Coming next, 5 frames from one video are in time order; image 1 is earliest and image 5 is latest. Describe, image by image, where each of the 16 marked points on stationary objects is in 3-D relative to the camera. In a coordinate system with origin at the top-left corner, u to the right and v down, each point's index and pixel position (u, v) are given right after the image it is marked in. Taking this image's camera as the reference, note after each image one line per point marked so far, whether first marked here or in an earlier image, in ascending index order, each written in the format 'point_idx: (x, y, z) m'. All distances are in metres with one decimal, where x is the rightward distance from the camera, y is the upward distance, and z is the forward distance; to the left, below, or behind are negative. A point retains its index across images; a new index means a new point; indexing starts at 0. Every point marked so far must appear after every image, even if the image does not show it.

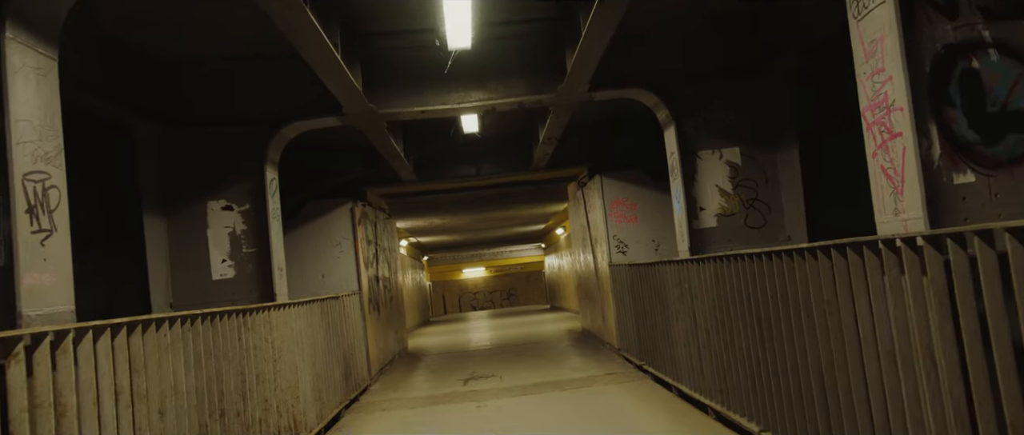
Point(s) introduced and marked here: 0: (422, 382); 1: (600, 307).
0: (-1.4, -2.5, +10.3) m
1: (+1.5, -1.5, +11.6) m
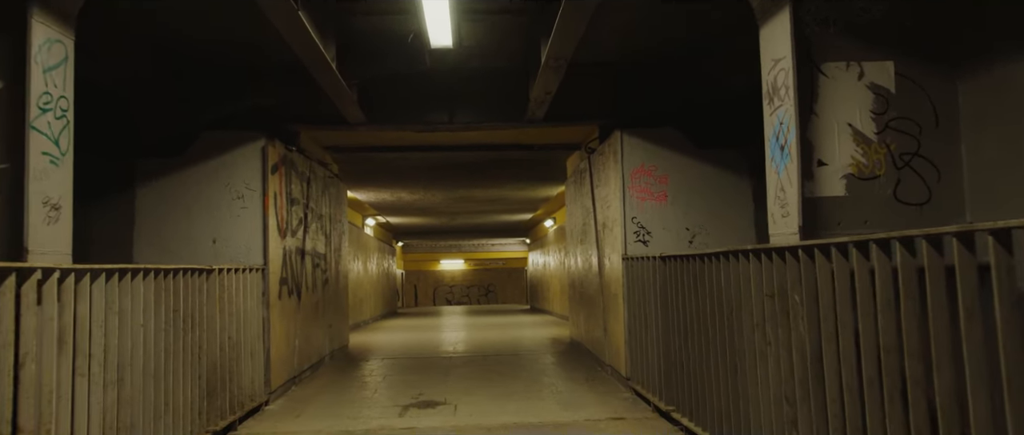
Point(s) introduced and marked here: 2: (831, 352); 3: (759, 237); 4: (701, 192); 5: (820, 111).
0: (-1.8, -2.0, +7.2) m
1: (+1.1, -1.3, +8.6) m
2: (+1.5, -0.6, +3.1) m
3: (+2.7, -0.2, +7.5) m
4: (+2.1, +0.3, +7.5) m
5: (+1.8, +0.6, +3.9) m
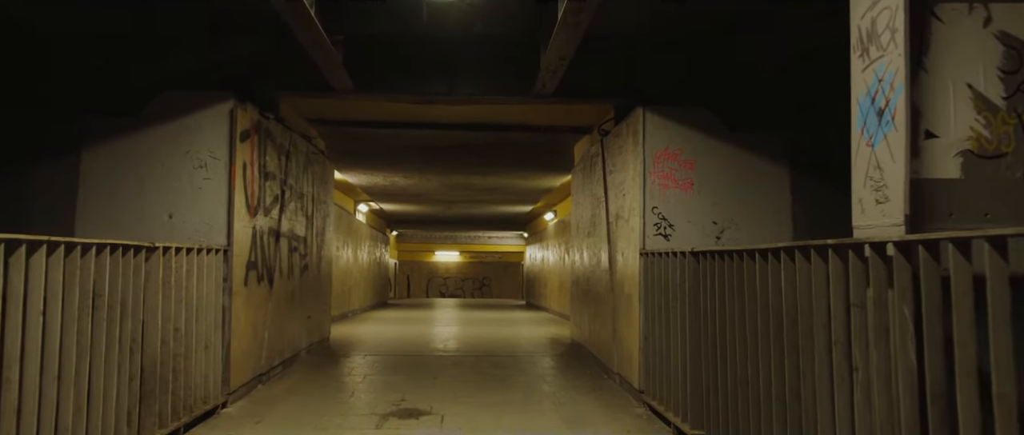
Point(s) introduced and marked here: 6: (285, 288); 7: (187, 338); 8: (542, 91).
0: (-1.9, -1.8, +6.3) m
1: (+1.1, -1.1, +7.7) m
2: (+1.5, -0.6, +2.2) m
3: (+2.8, -0.2, +6.6) m
4: (+2.1, +0.4, +6.5) m
5: (+1.9, +0.7, +2.9) m
6: (-2.7, -0.8, +8.0) m
7: (-2.5, -0.9, +5.2) m
8: (+0.3, +1.4, +7.3) m
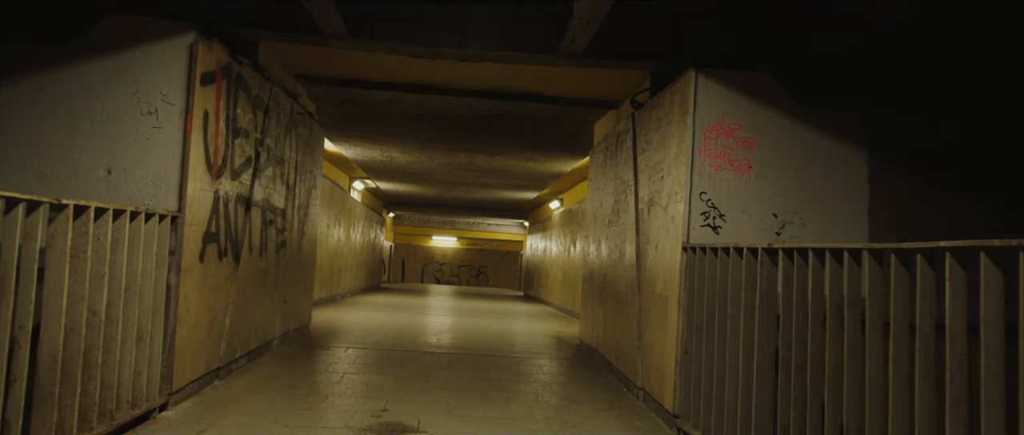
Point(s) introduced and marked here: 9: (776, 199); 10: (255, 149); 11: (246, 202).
0: (-1.8, -1.5, +5.2) m
1: (+1.2, -1.0, +6.6) m
2: (+1.6, -0.6, +1.1) m
3: (+2.9, -0.1, +5.4) m
4: (+2.3, +0.4, +5.4) m
5: (+2.0, +0.7, +1.8) m
6: (-2.6, -0.5, +6.8) m
7: (-2.4, -0.7, +4.1) m
8: (+0.5, +1.5, +6.1) m
9: (+2.1, +0.1, +5.3) m
10: (-2.5, +0.7, +6.6) m
11: (-2.5, +0.1, +6.3) m
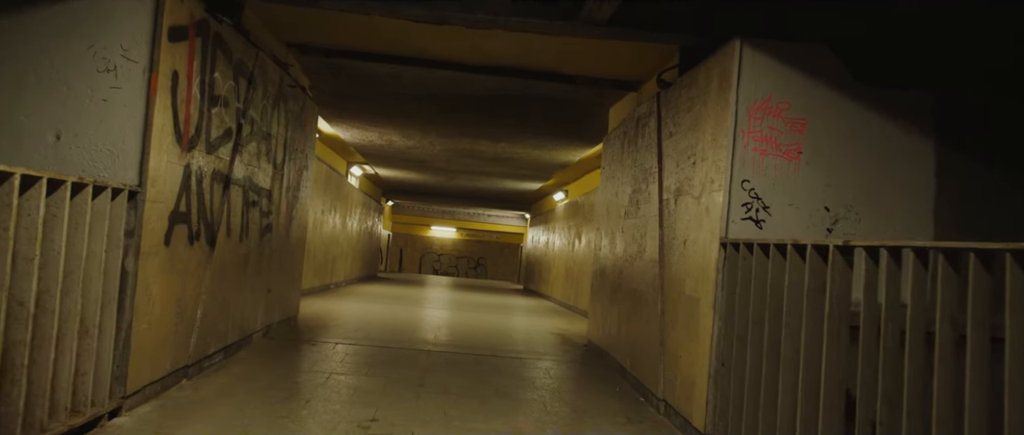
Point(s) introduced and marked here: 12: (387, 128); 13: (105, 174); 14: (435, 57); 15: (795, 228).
0: (-1.8, -1.4, +4.5) m
1: (+1.2, -0.9, +5.9) m
2: (+1.7, -0.6, +0.4) m
3: (+3.0, -0.1, +4.7) m
4: (+2.4, +0.5, +4.7) m
5: (+2.1, +0.7, +1.1) m
6: (-2.5, -0.3, +6.1) m
7: (-2.4, -0.5, +3.4) m
8: (+0.7, +1.6, +5.4) m
9: (+2.2, +0.2, +4.6) m
10: (-2.4, +0.9, +5.8) m
11: (-2.4, +0.3, +5.6) m
12: (-2.2, +1.6, +11.9) m
13: (-2.6, +0.3, +4.3) m
14: (-0.8, +1.7, +7.2) m
15: (+1.9, -0.1, +4.6) m
